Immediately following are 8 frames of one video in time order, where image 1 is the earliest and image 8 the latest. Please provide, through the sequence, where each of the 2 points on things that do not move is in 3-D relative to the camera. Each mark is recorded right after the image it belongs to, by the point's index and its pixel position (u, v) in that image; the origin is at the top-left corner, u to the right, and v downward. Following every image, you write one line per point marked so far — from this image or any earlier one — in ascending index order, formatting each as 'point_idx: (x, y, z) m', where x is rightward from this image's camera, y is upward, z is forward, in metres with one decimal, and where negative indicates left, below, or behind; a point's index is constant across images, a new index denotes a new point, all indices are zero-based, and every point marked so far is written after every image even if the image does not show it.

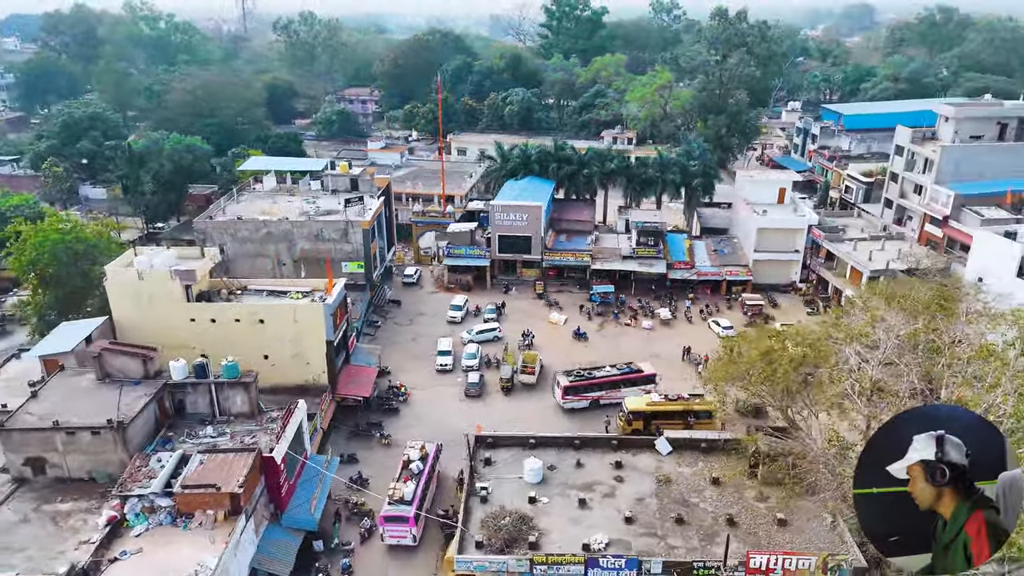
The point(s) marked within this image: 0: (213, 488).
0: (-8.0, -5.3, +19.9) m
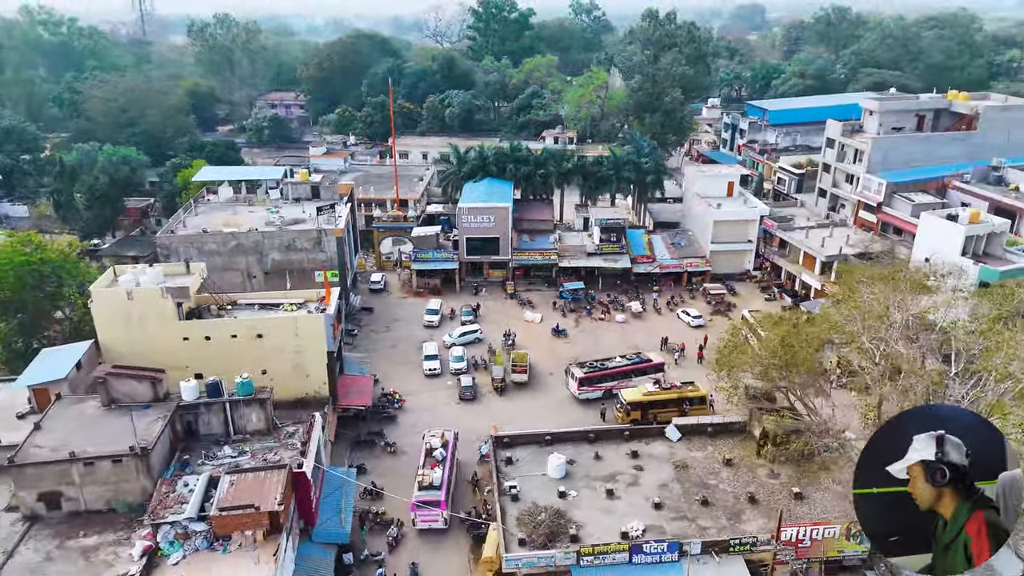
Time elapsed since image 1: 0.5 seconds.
0: (-6.8, -5.7, +19.4) m
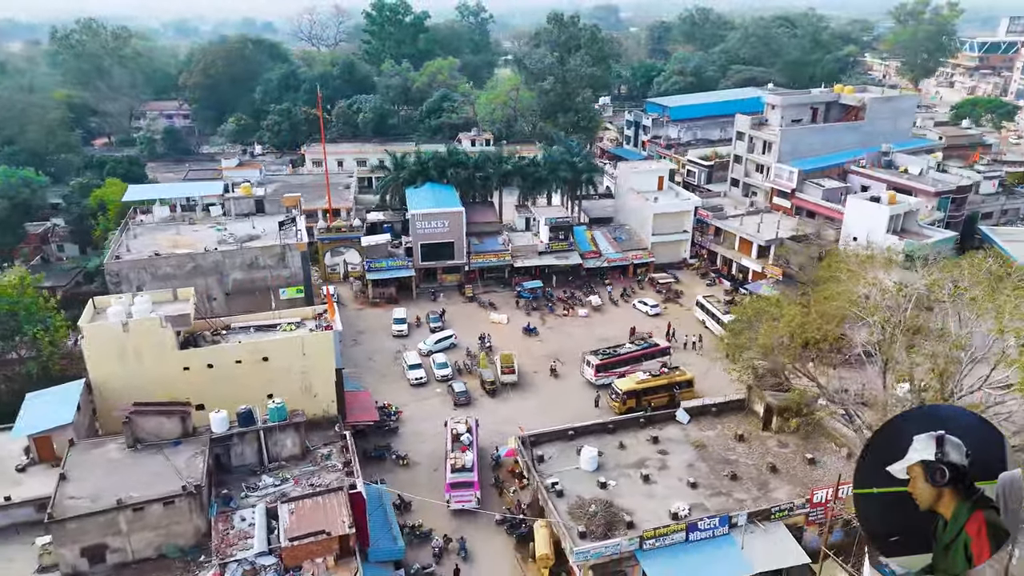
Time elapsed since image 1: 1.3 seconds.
0: (-4.8, -6.2, +18.8) m
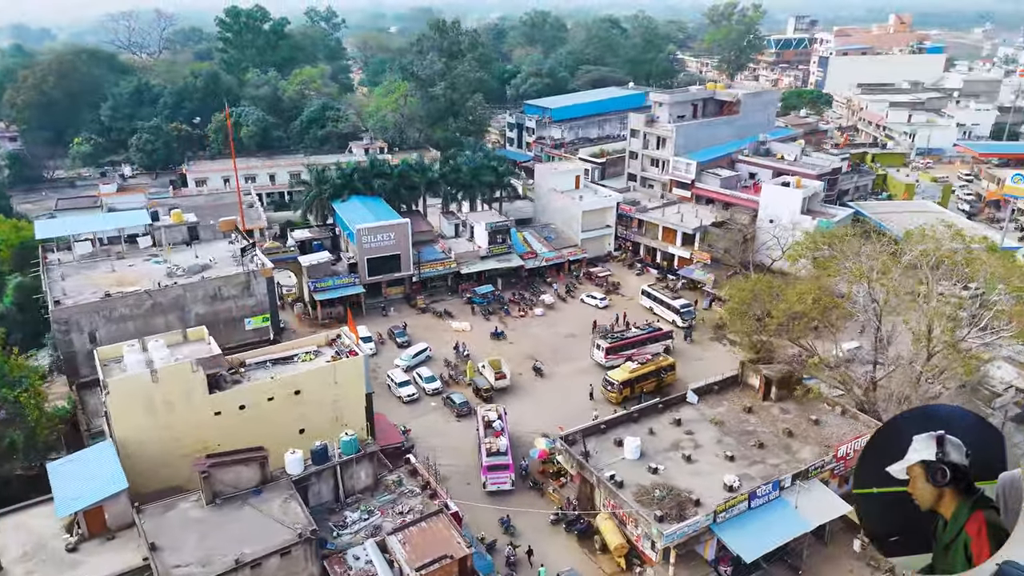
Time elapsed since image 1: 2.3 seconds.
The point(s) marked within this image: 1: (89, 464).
0: (-1.6, -6.8, +18.6) m
1: (-11.4, -4.8, +20.0) m
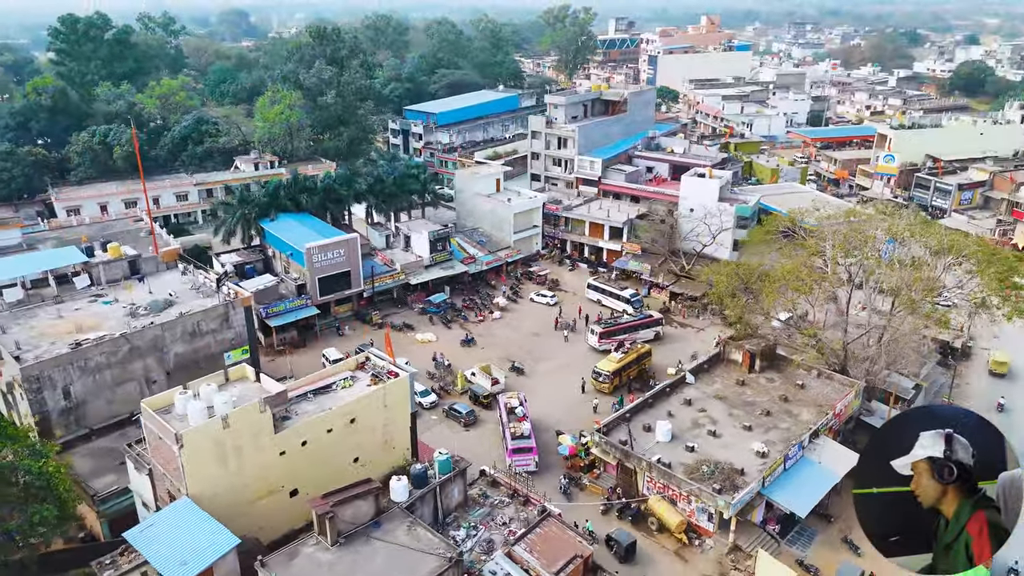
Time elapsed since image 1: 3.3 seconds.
0: (+1.7, -6.9, +19.1) m
1: (-8.2, -5.9, +18.2) m
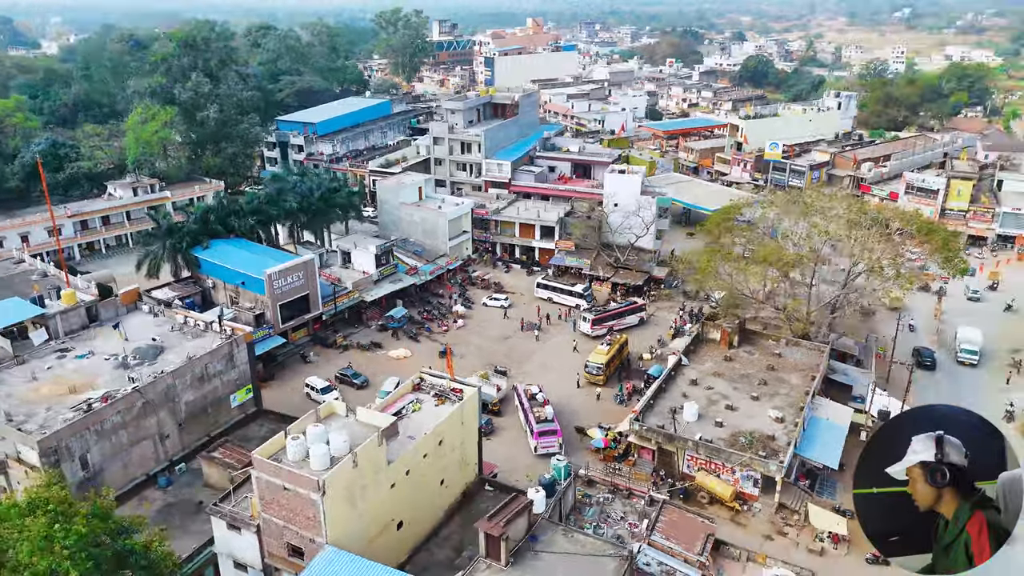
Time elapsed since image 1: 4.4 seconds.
0: (+5.5, -6.8, +20.4) m
1: (-4.0, -6.8, +17.1) m
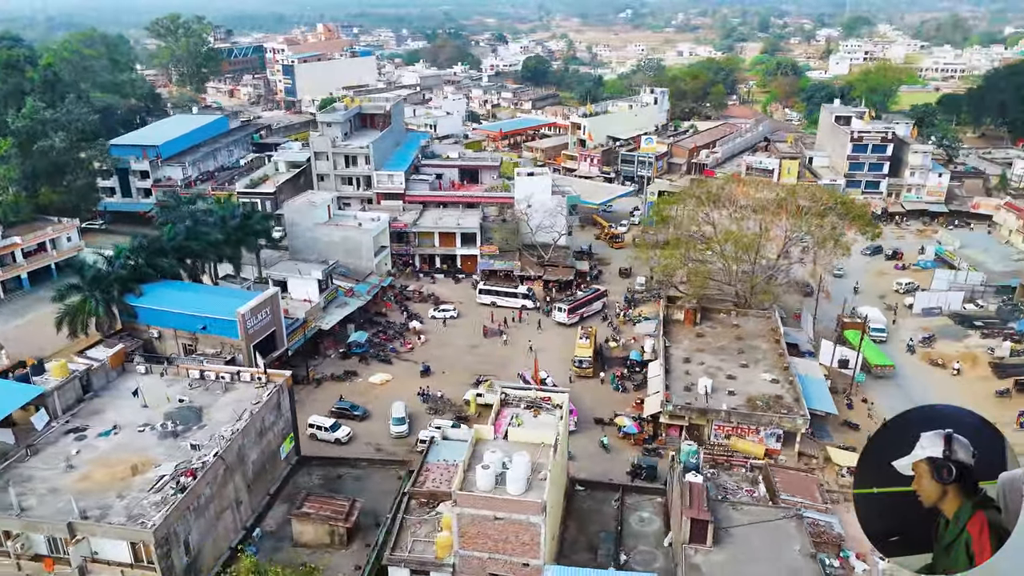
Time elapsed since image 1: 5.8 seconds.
0: (+9.7, -6.2, +23.3) m
1: (+1.7, -7.2, +17.4) m
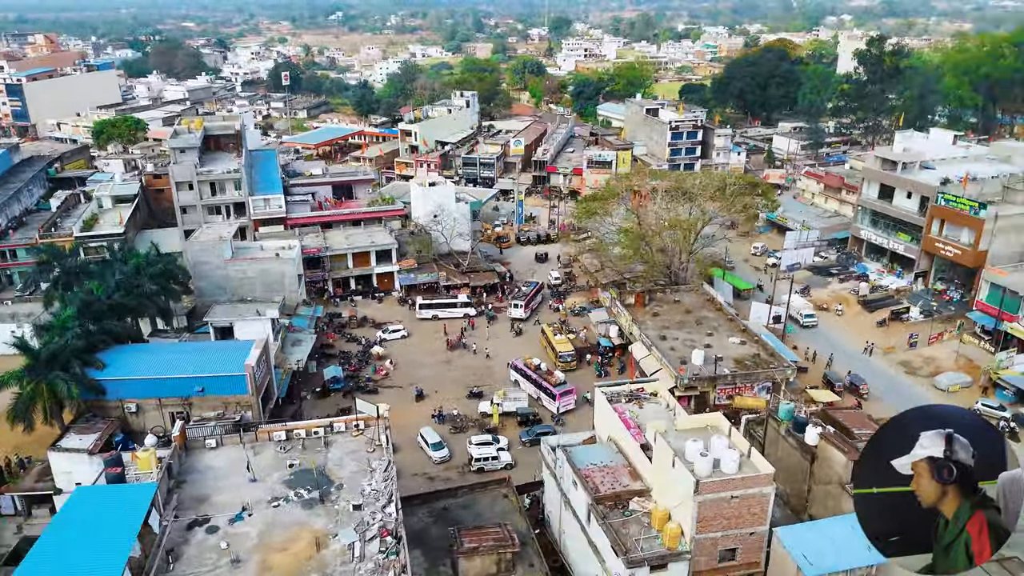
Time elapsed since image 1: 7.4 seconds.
0: (+13.6, -4.9, +28.1) m
1: (+8.2, -6.8, +19.8) m
